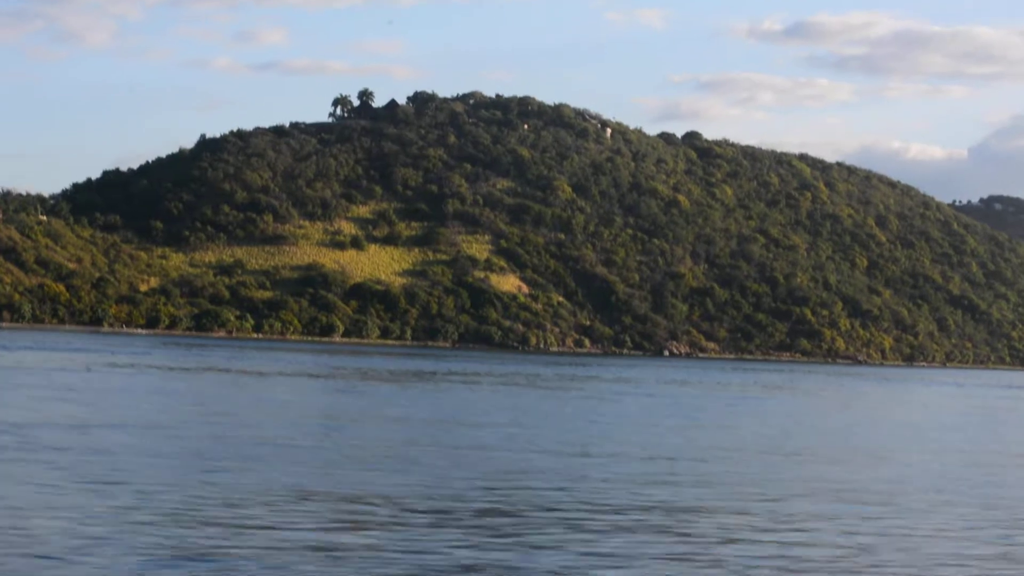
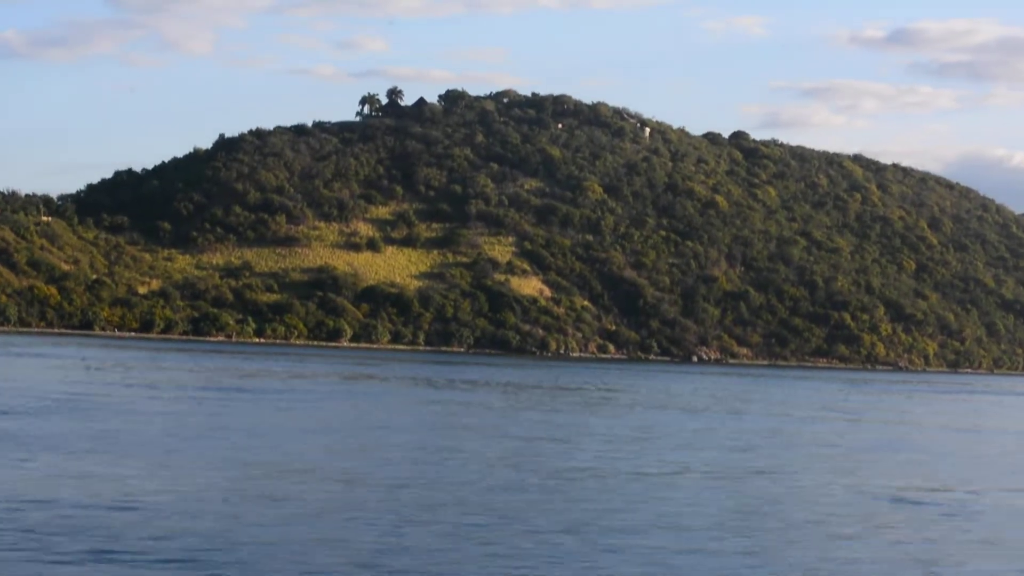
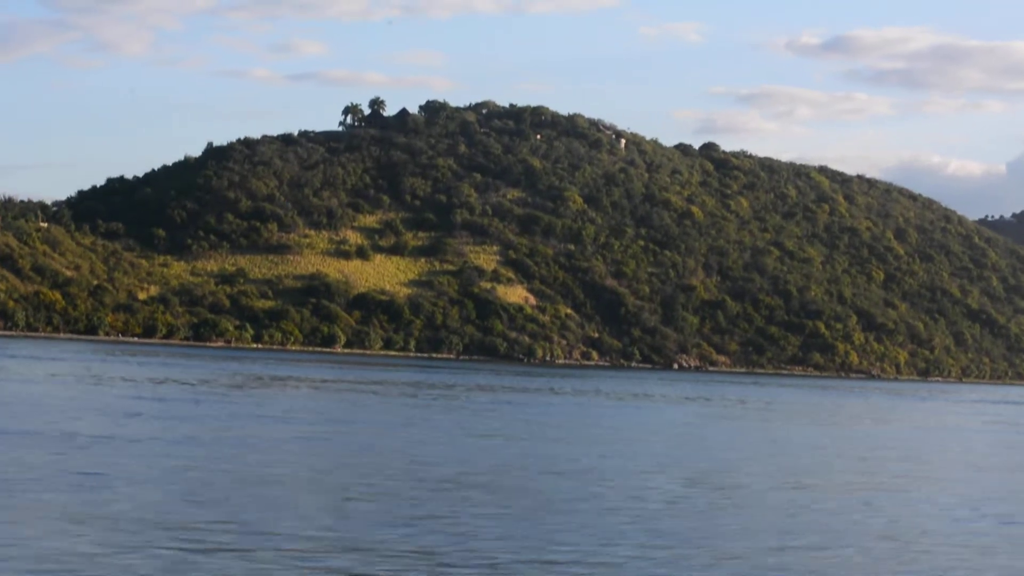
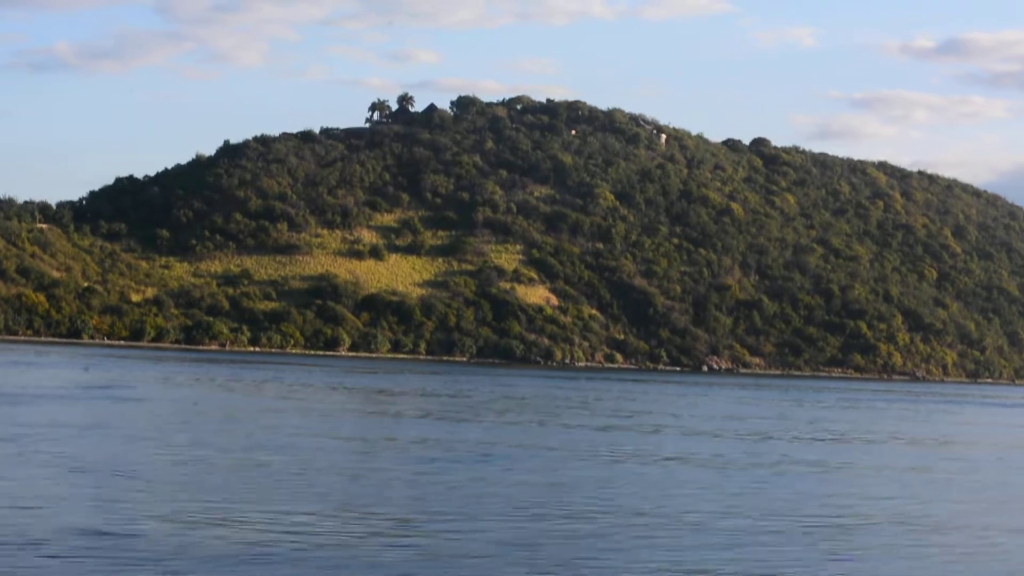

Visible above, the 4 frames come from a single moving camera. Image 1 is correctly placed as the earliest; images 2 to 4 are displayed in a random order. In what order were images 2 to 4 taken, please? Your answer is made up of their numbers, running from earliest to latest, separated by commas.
3, 2, 4
